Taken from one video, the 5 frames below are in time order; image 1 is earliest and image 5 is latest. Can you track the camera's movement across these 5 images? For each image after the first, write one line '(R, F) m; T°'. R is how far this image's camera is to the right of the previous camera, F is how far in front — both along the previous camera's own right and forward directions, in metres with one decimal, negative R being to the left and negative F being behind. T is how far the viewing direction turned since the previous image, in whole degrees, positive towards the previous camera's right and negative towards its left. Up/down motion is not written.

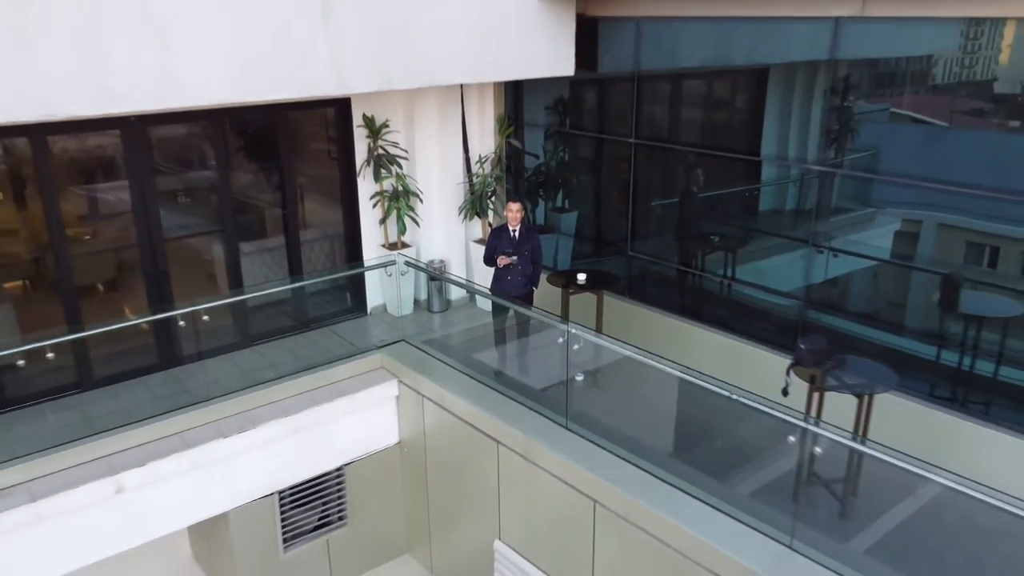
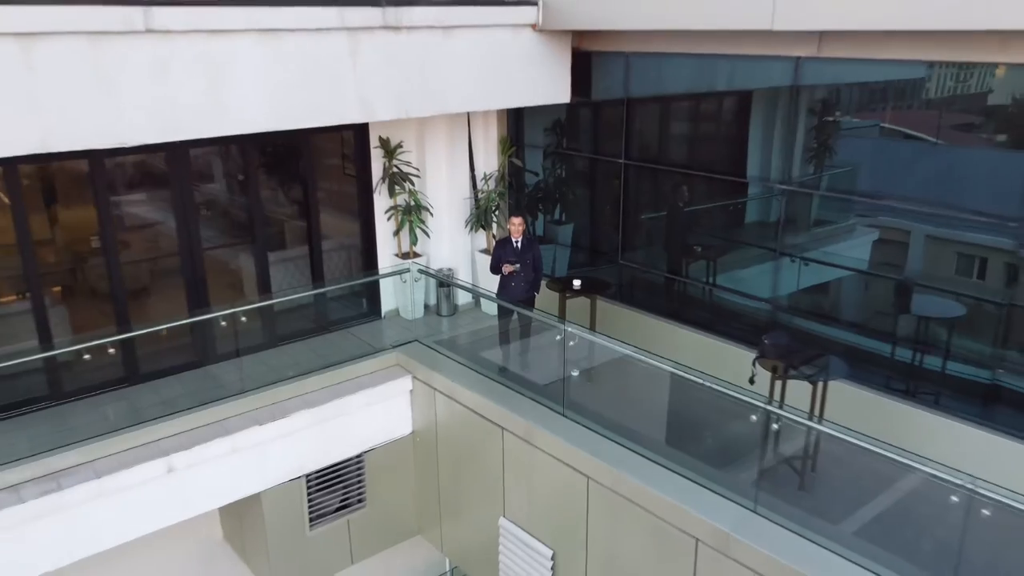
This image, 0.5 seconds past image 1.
(0.0, -0.6) m; 0°
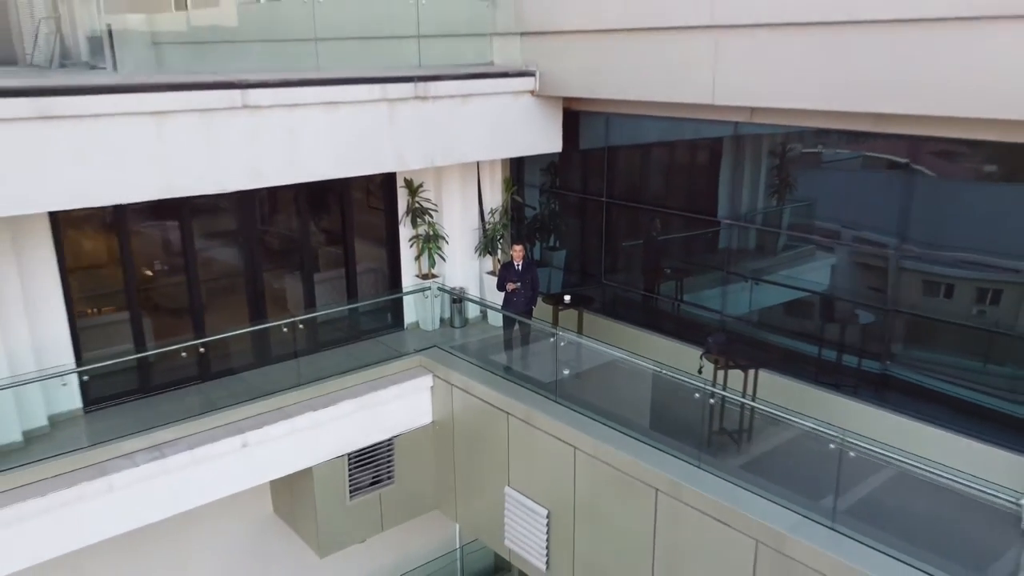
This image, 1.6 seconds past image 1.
(-0.1, -1.4) m; 0°
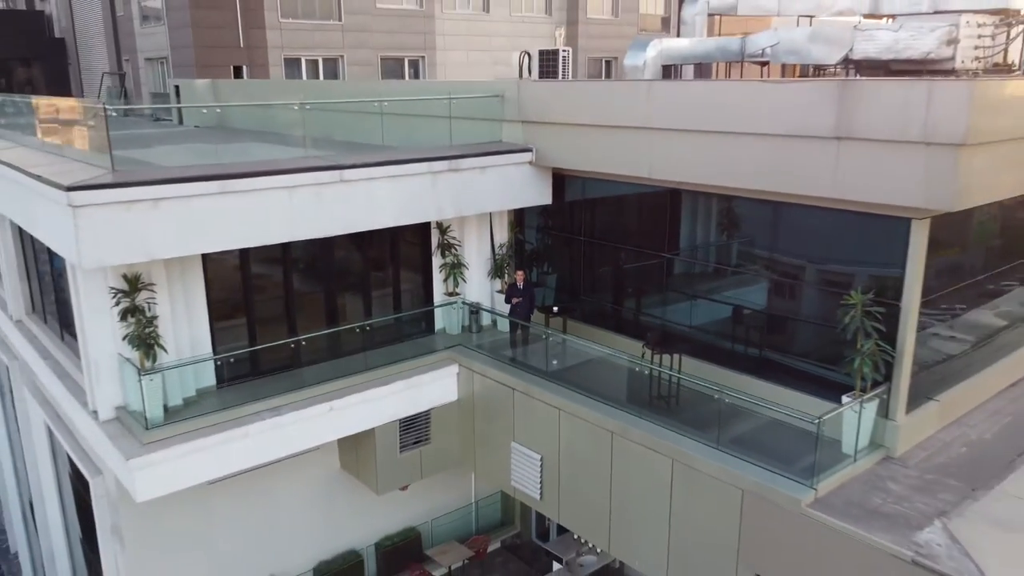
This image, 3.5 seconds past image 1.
(-0.1, -3.0) m; 0°
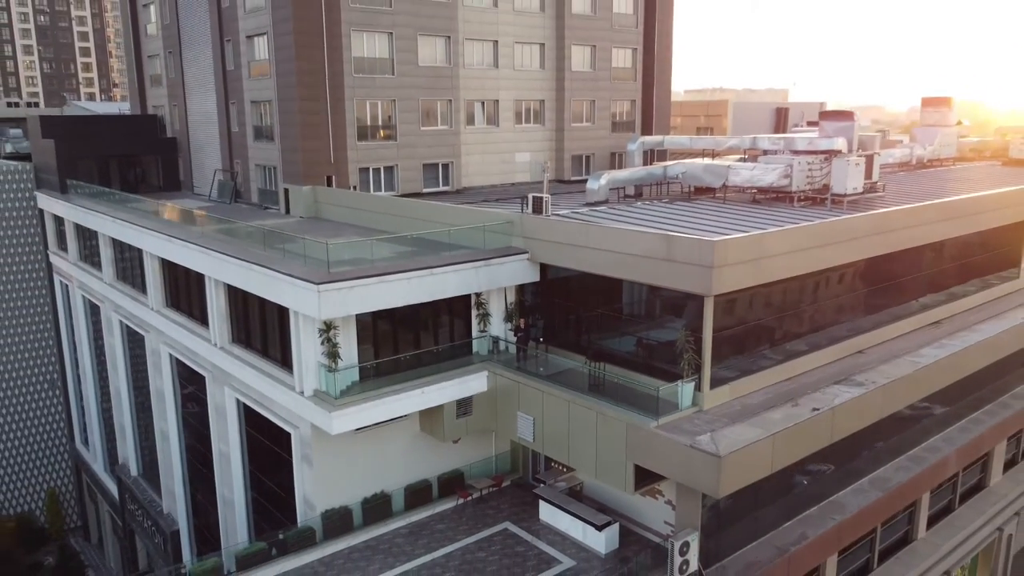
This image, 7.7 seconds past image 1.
(-0.1, -8.5) m; 0°
